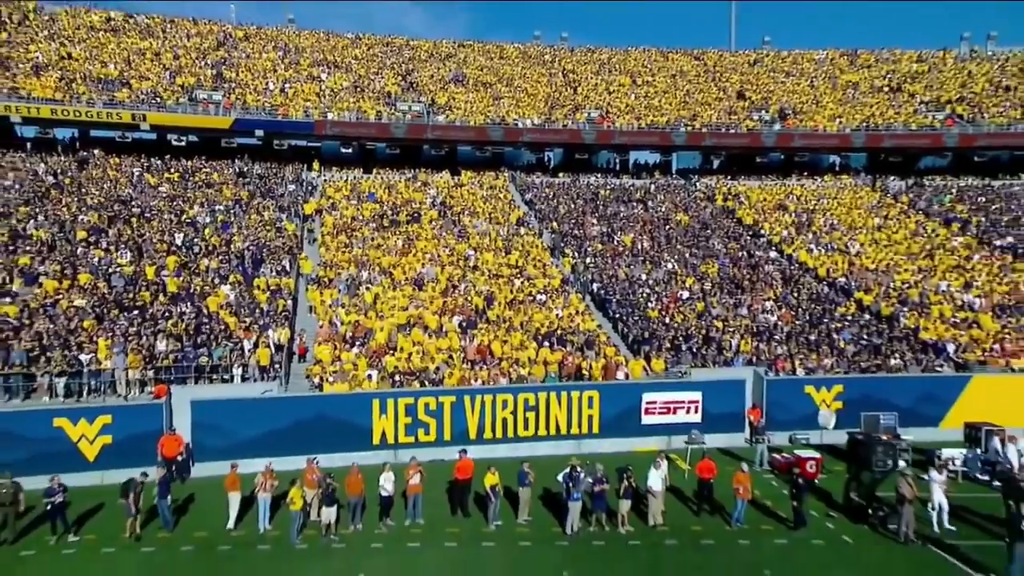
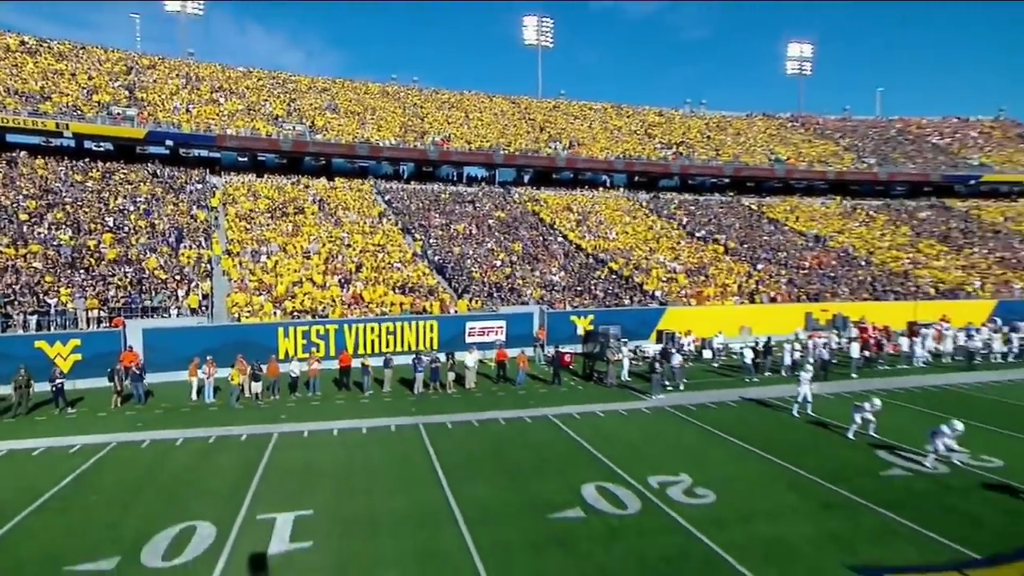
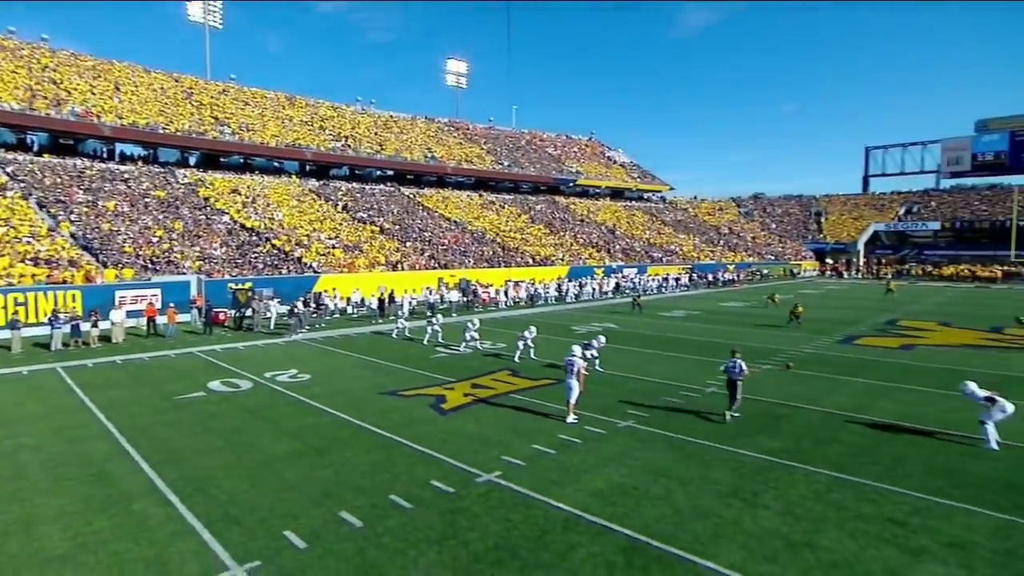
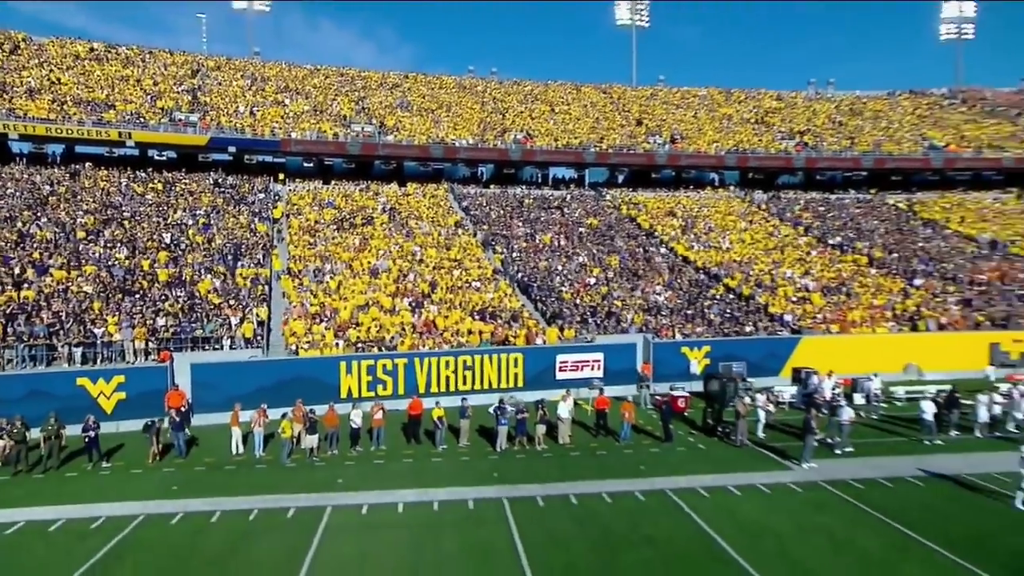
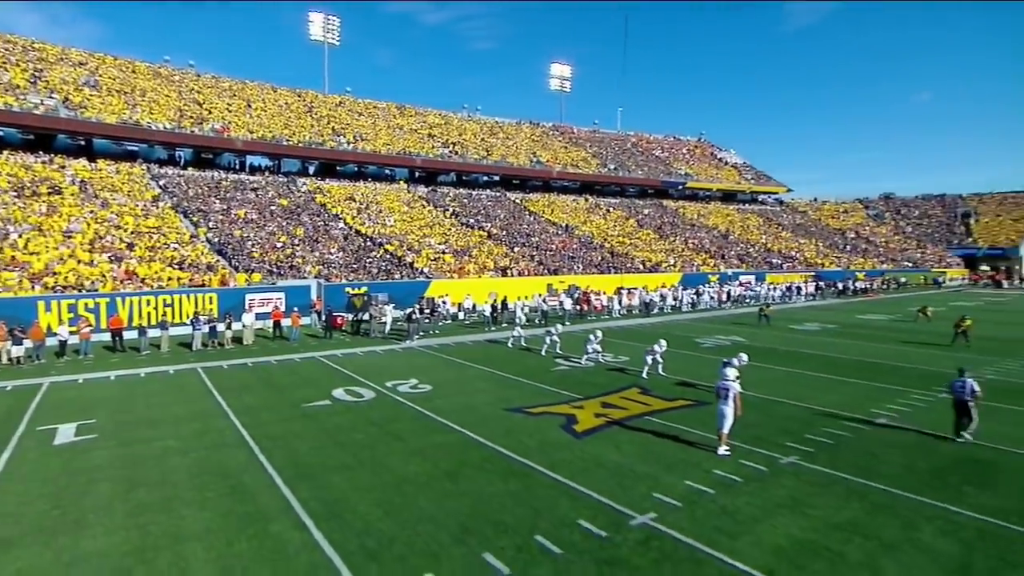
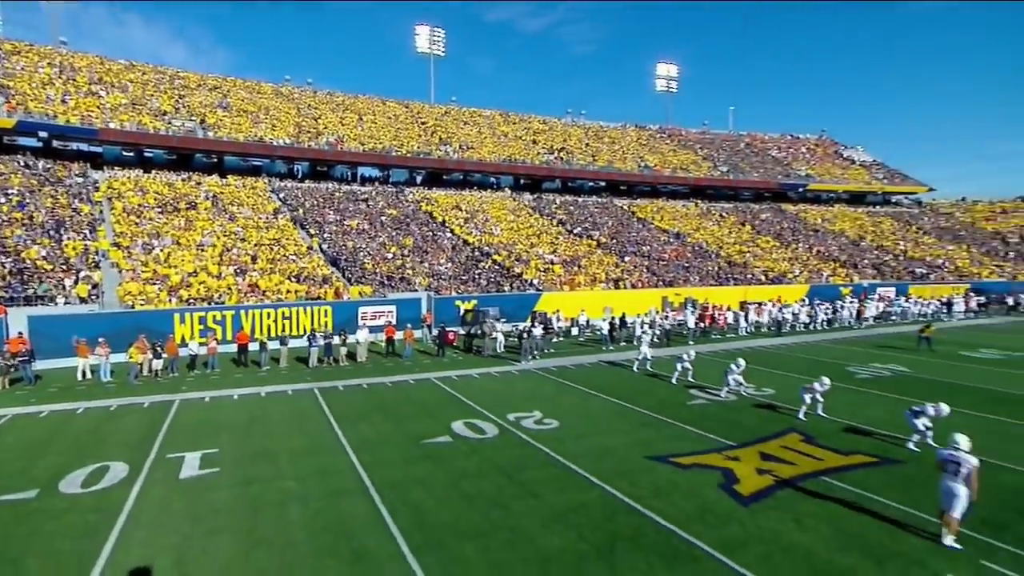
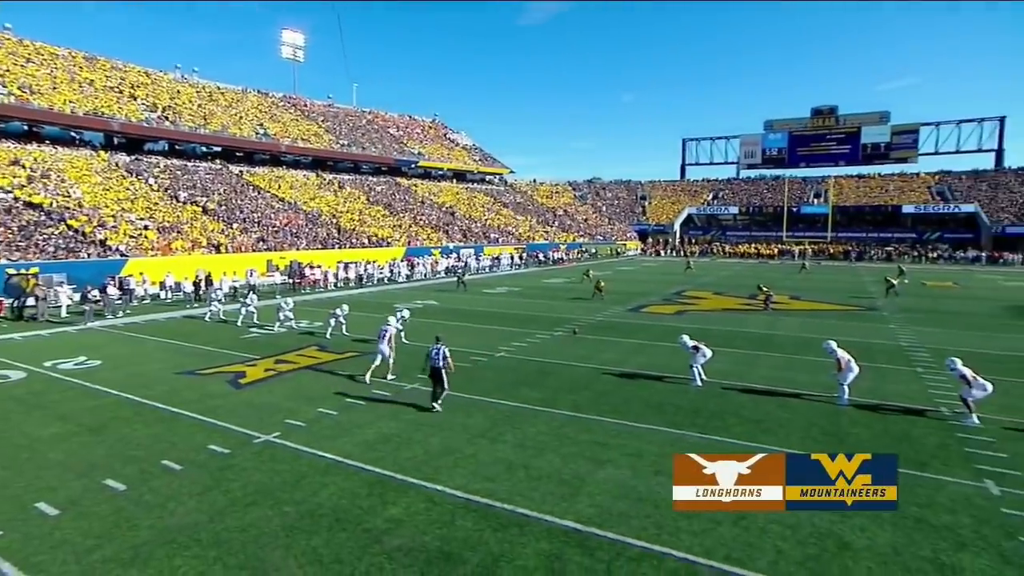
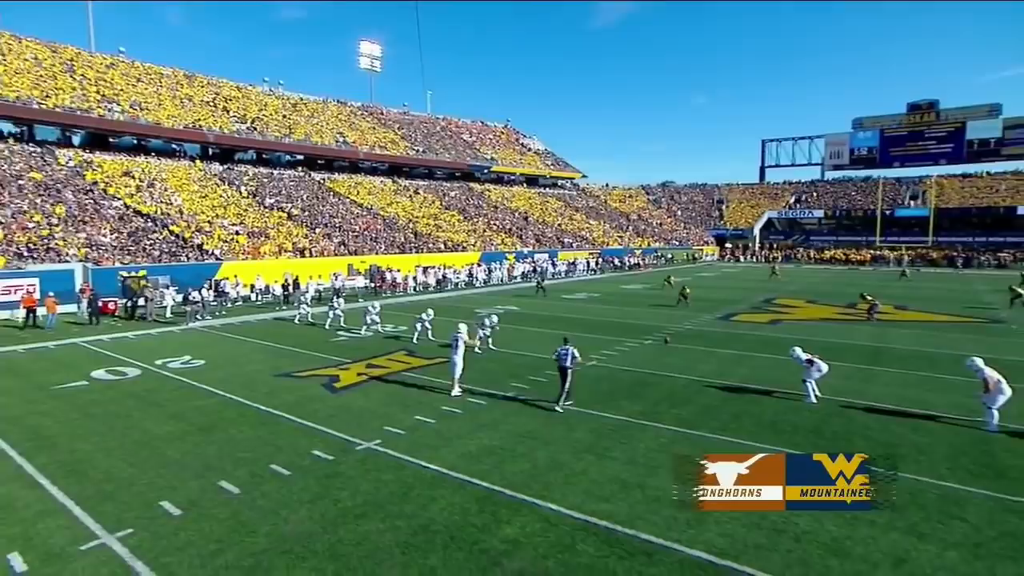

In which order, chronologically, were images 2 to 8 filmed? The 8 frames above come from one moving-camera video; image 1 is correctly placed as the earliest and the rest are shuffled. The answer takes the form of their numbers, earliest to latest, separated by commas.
4, 2, 6, 5, 3, 8, 7
